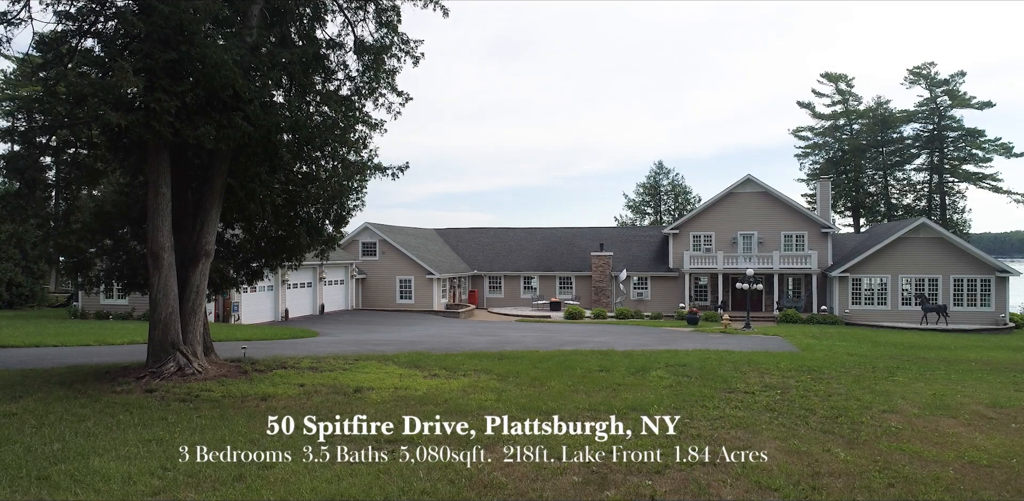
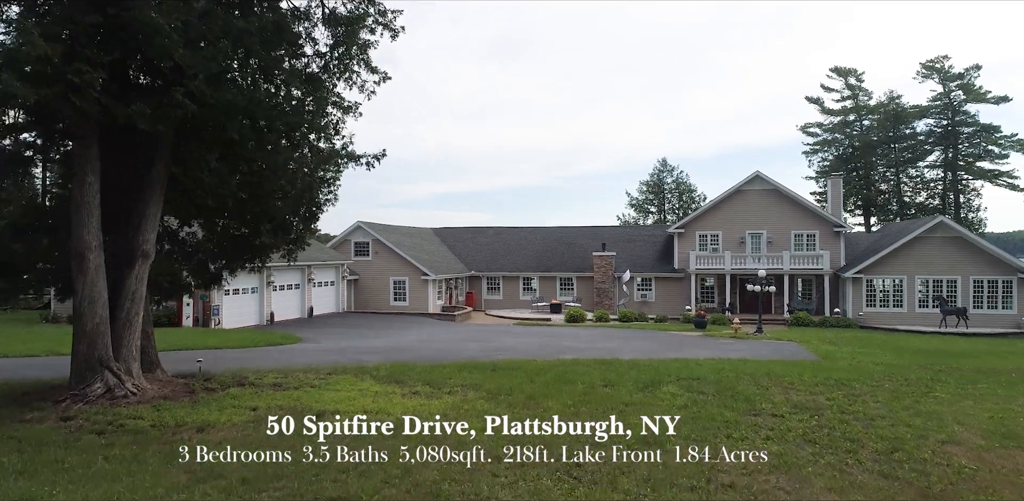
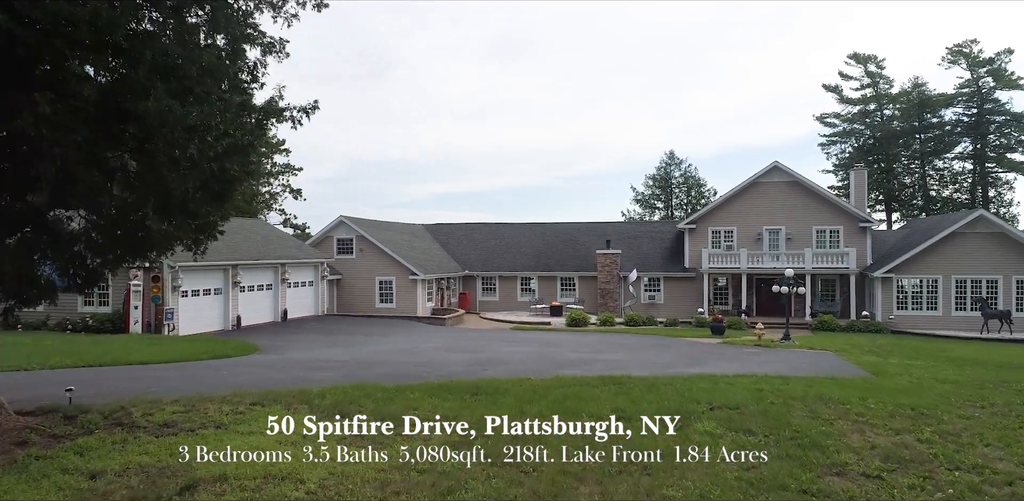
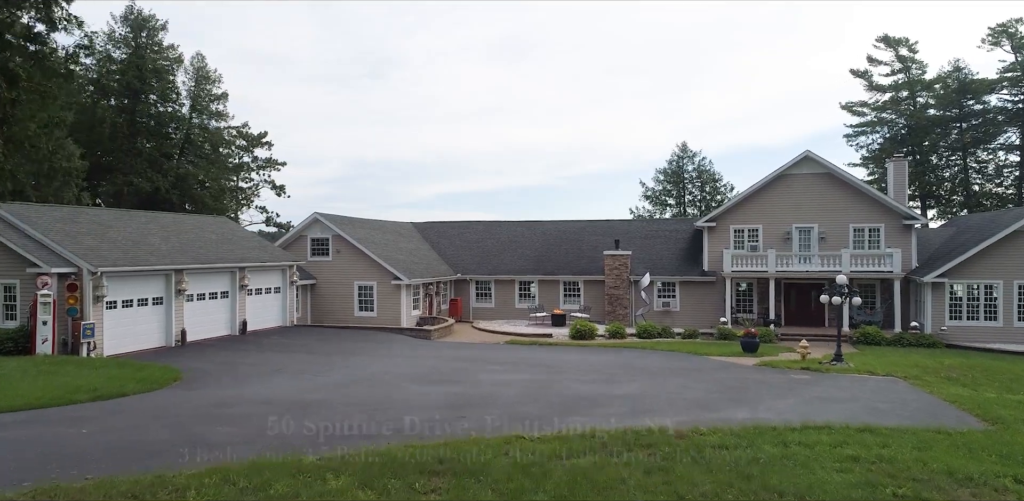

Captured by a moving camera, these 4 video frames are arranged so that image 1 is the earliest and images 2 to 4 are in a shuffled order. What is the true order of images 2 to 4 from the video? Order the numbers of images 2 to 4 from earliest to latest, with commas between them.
2, 3, 4
